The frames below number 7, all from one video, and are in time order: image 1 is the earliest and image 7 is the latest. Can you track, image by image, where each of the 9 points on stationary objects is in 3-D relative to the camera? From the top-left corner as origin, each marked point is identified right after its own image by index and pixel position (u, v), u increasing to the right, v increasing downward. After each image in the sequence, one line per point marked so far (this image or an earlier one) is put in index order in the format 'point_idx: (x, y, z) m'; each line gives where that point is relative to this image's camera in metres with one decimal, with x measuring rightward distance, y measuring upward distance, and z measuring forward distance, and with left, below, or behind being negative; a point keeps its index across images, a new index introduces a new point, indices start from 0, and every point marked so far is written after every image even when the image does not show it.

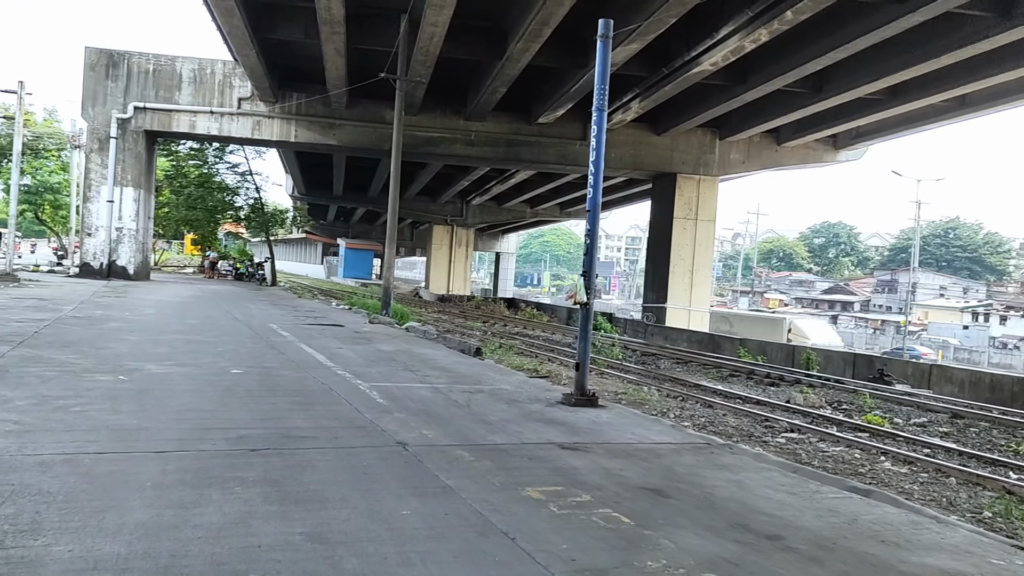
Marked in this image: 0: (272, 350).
0: (-3.1, -0.8, +9.2) m
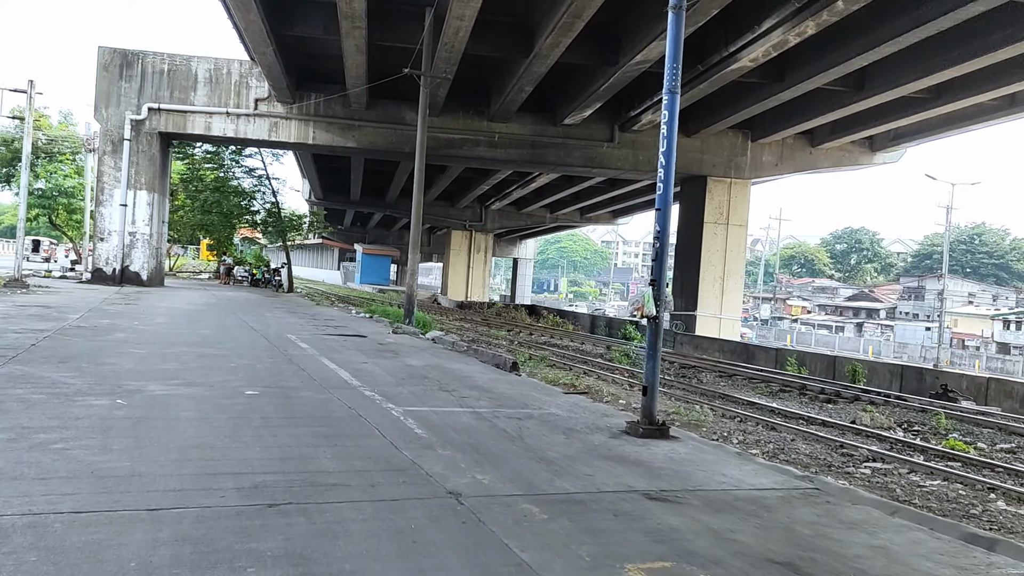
0: (-2.6, -1.0, +8.4) m
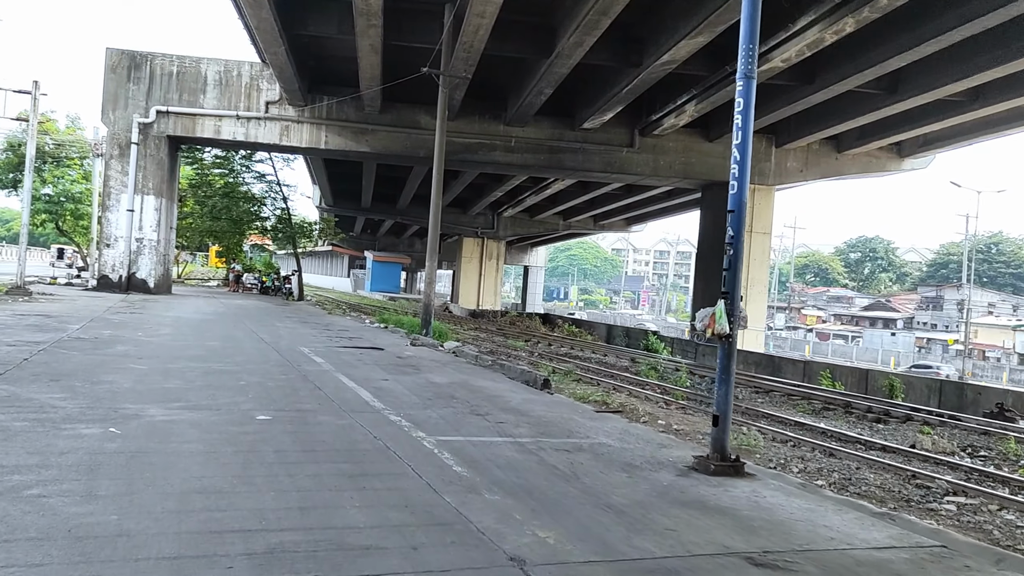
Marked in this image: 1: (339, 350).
0: (-2.2, -1.1, +7.7) m
1: (-2.9, -1.1, +11.9) m
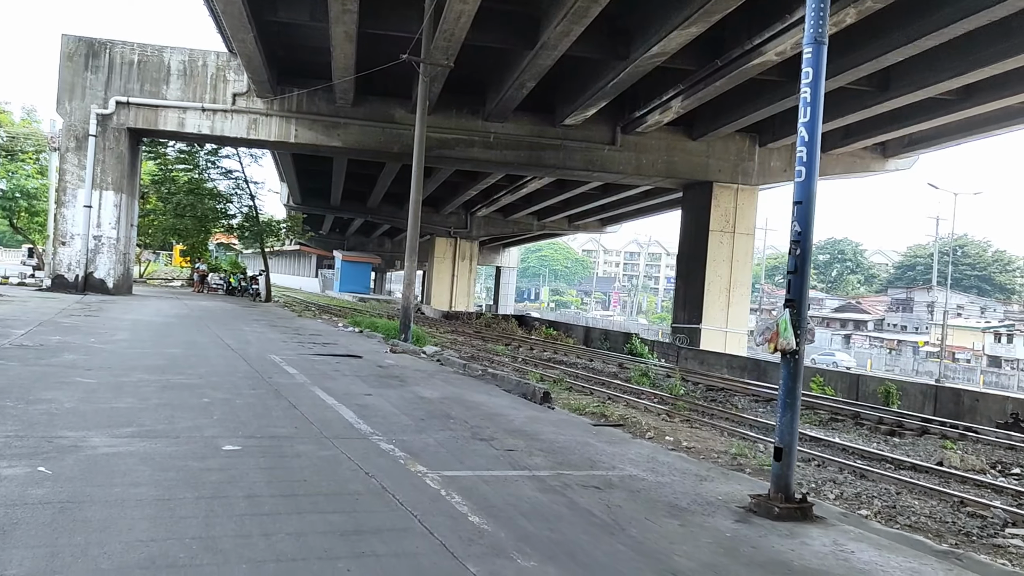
0: (-2.2, -1.1, +6.8) m
1: (-3.1, -1.1, +11.0) m
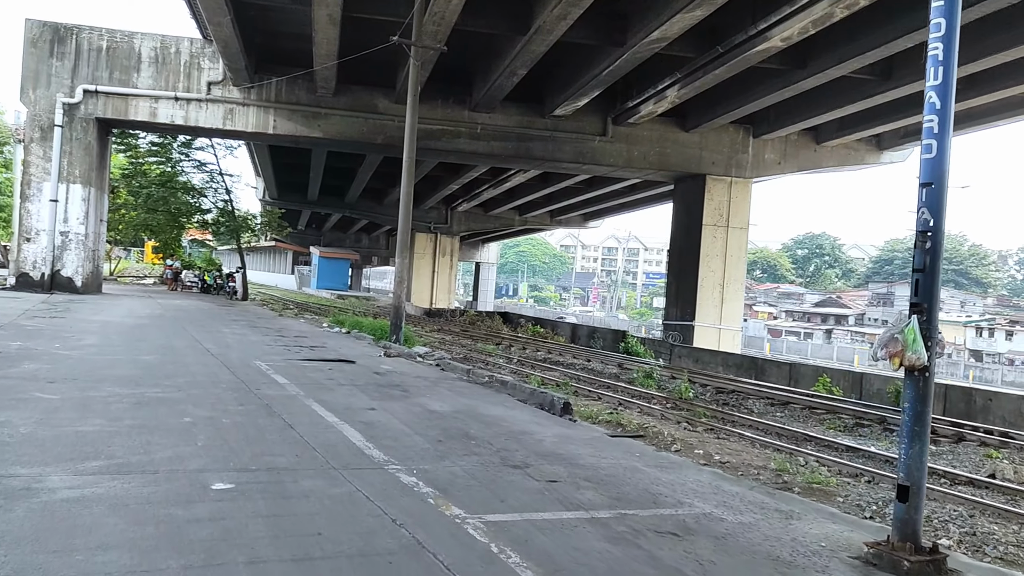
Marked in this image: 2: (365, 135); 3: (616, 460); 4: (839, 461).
0: (-2.0, -1.1, +5.9) m
1: (-3.0, -1.1, +10.1) m
2: (-4.1, +4.3, +19.8) m
3: (+0.8, -1.3, +5.2) m
4: (+3.5, -1.8, +7.4) m
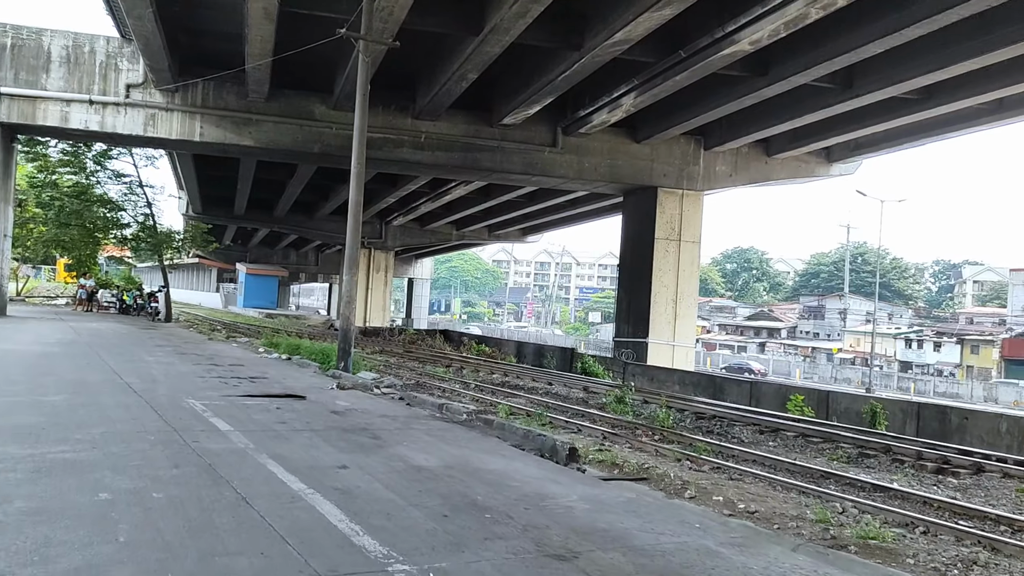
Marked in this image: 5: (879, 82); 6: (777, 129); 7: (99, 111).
0: (-1.8, -1.3, +4.5) m
1: (-3.3, -1.4, +8.6) m
2: (-5.3, +3.8, +18.3) m
3: (+0.9, -1.4, +4.1) m
4: (+3.4, -2.0, +6.6) m
5: (+7.2, +4.1, +14.0) m
6: (+6.8, +4.2, +18.2) m
7: (-10.5, +4.6, +18.0) m
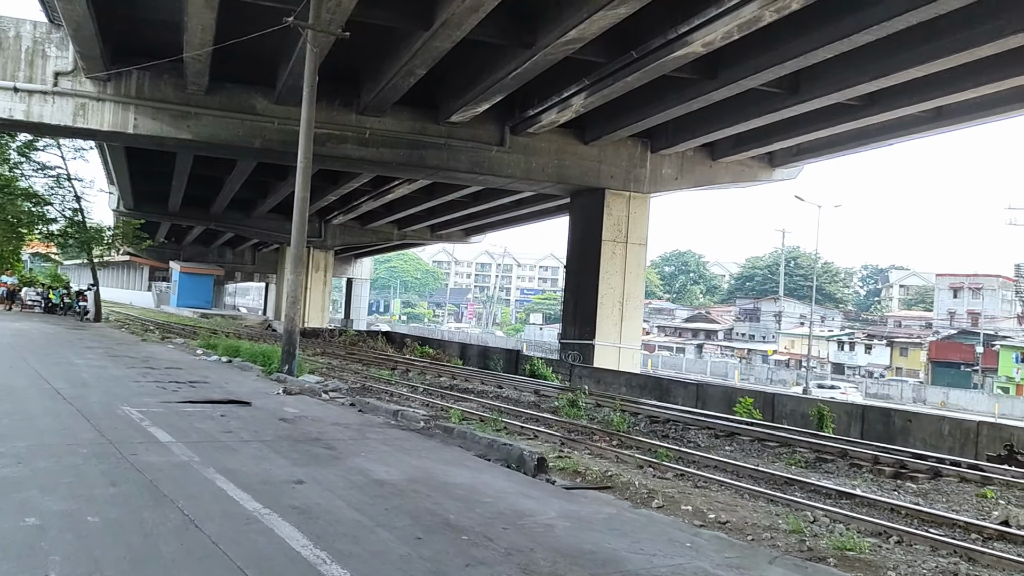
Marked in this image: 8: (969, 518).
0: (-2.0, -1.3, +4.1) m
1: (-3.7, -1.4, +8.0) m
2: (-6.5, +3.8, +17.5) m
3: (+0.8, -1.5, +3.8) m
4: (+3.1, -2.1, +6.5) m
5: (+6.3, +4.0, +14.2) m
6: (+5.6, +4.1, +18.4) m
7: (-11.7, +4.7, +16.7) m
8: (+4.3, -2.2, +6.9) m
